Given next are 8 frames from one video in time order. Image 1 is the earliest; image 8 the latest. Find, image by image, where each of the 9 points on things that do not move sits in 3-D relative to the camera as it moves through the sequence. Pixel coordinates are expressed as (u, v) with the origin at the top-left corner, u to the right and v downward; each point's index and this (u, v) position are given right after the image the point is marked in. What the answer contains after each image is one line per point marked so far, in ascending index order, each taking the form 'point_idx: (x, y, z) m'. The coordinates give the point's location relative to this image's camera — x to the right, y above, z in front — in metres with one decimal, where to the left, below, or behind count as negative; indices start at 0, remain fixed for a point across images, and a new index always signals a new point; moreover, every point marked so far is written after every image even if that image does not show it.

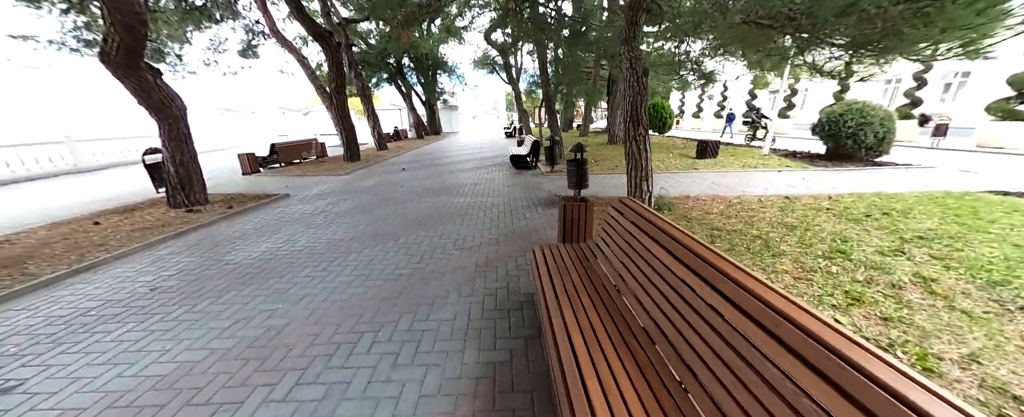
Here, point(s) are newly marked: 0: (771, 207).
0: (+3.7, 0.0, +4.3) m
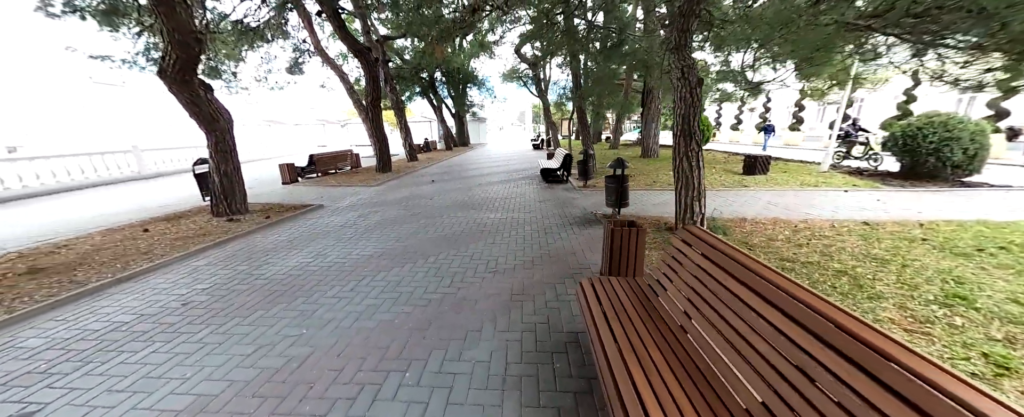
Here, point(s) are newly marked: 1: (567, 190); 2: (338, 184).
0: (+4.1, -0.3, +3.7) m
1: (+1.3, +0.4, +7.1) m
2: (-5.0, +0.7, +8.7) m
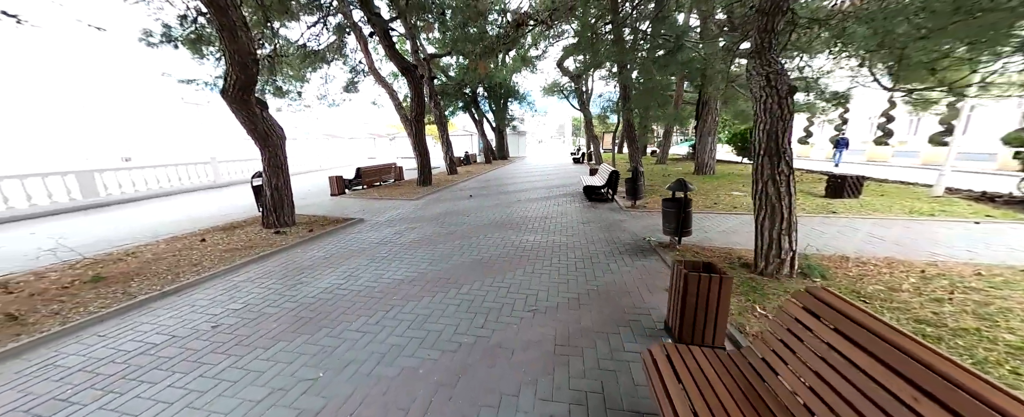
0: (+4.6, -0.7, +2.8) m
1: (+2.2, -0.1, +6.5) m
2: (-3.9, +0.4, +8.9) m
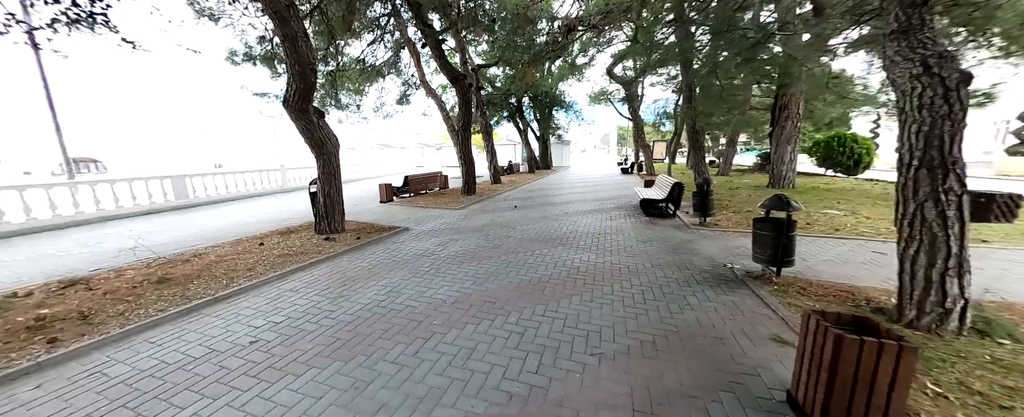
0: (+5.0, -1.0, +1.7) m
1: (+3.1, -0.4, +5.7) m
2: (-2.5, +0.1, +8.9) m
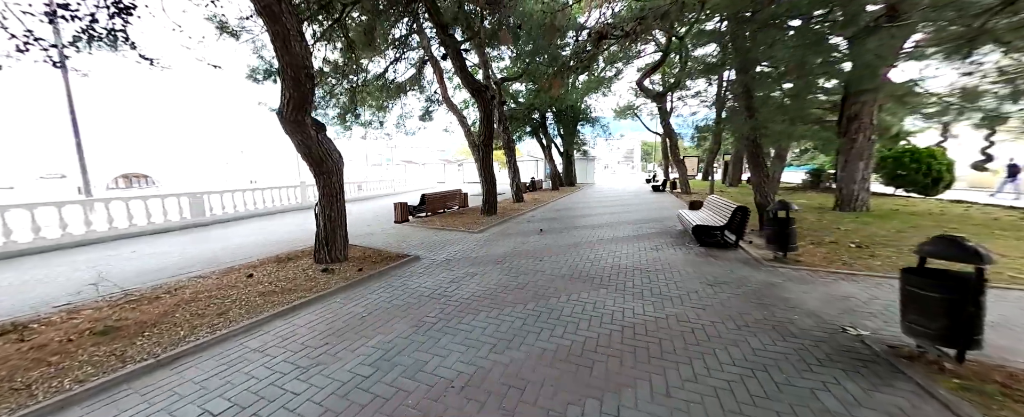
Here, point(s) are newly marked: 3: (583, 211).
0: (+5.1, -1.3, +0.4) m
1: (+3.6, -0.9, +4.6) m
2: (-1.9, -0.5, +8.2) m
3: (+2.8, -0.1, +12.1) m
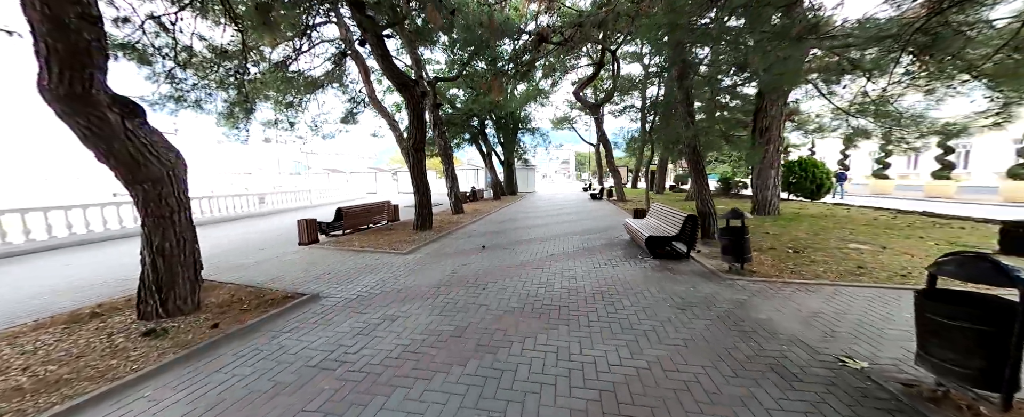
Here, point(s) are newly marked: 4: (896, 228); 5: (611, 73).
0: (+5.1, -1.3, +0.4) m
1: (+2.7, -1.0, +4.2) m
2: (-3.3, -0.8, +6.7) m
3: (+0.6, -0.5, +11.4) m
4: (+9.5, -0.5, +7.5) m
5: (+5.9, +8.0, +18.0) m
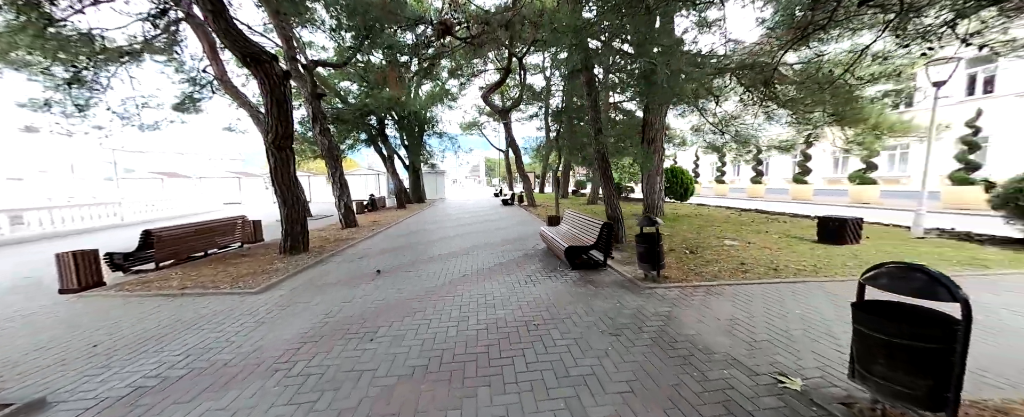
0: (+4.9, -1.2, +1.0) m
1: (+1.6, -1.1, +4.0) m
2: (-4.9, -1.2, +4.6) m
3: (-2.6, -0.8, +10.3) m
4: (+7.1, -0.5, +9.1) m
5: (+0.3, +7.7, +18.2) m
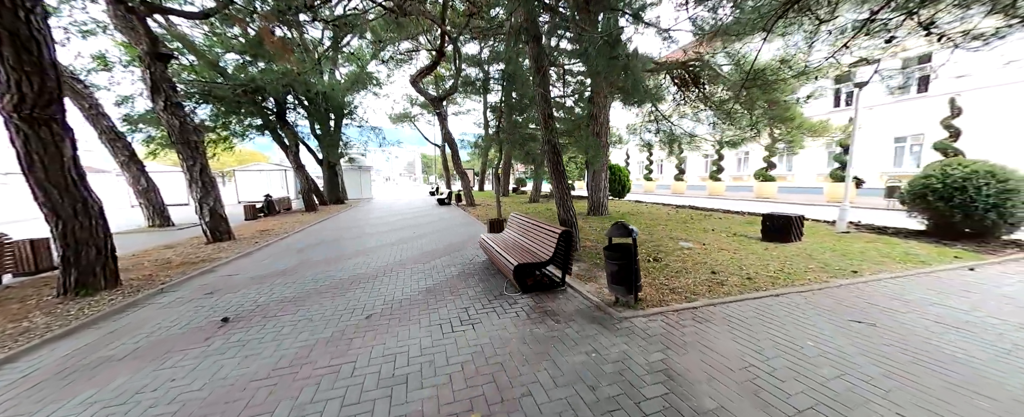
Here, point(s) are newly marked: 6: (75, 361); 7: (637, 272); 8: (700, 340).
0: (+4.8, -1.2, +0.7) m
1: (+0.9, -1.2, +3.0) m
2: (-5.6, -1.4, +2.3) m
3: (-4.4, -0.9, +8.3) m
4: (+5.3, -0.4, +9.0) m
5: (-3.3, +7.7, +16.5) m
6: (-3.9, -1.3, +2.8) m
7: (+1.4, -0.6, +3.4) m
8: (+1.7, -1.2, +2.8) m
